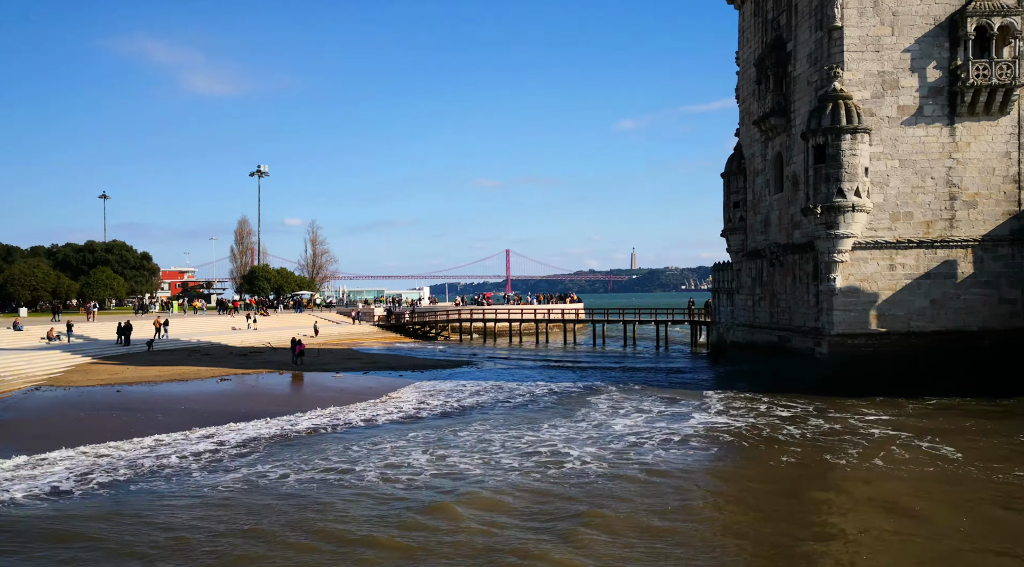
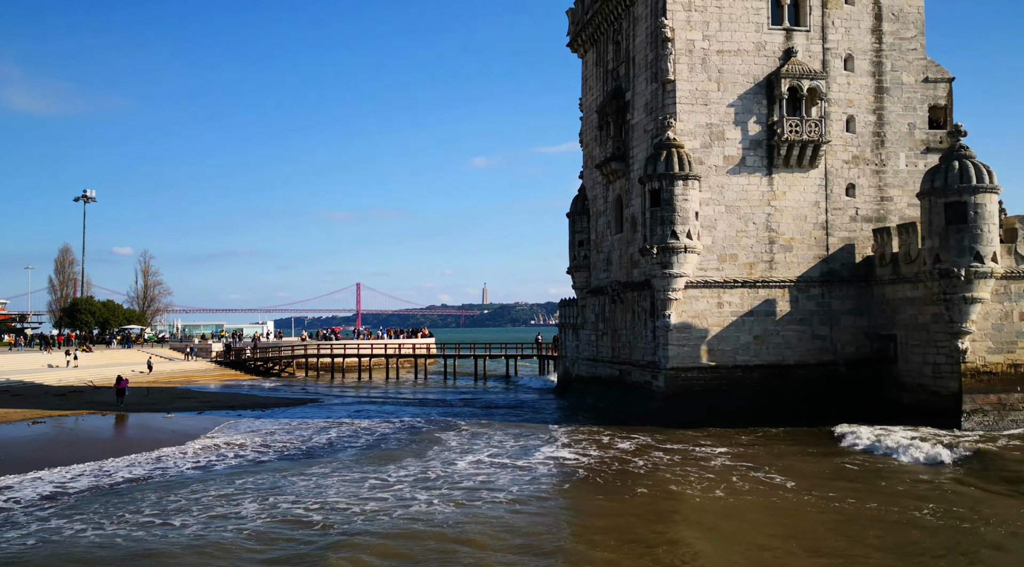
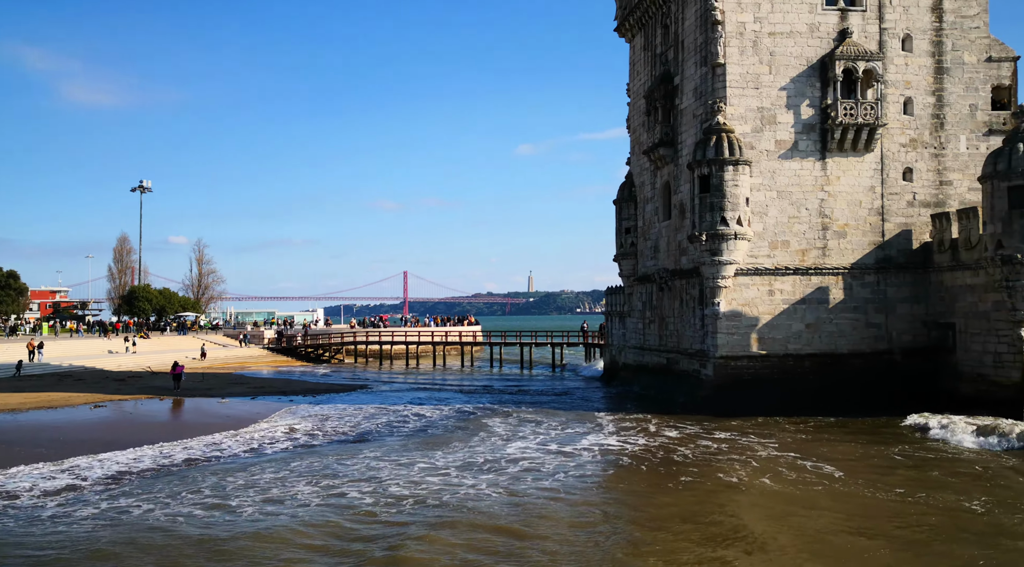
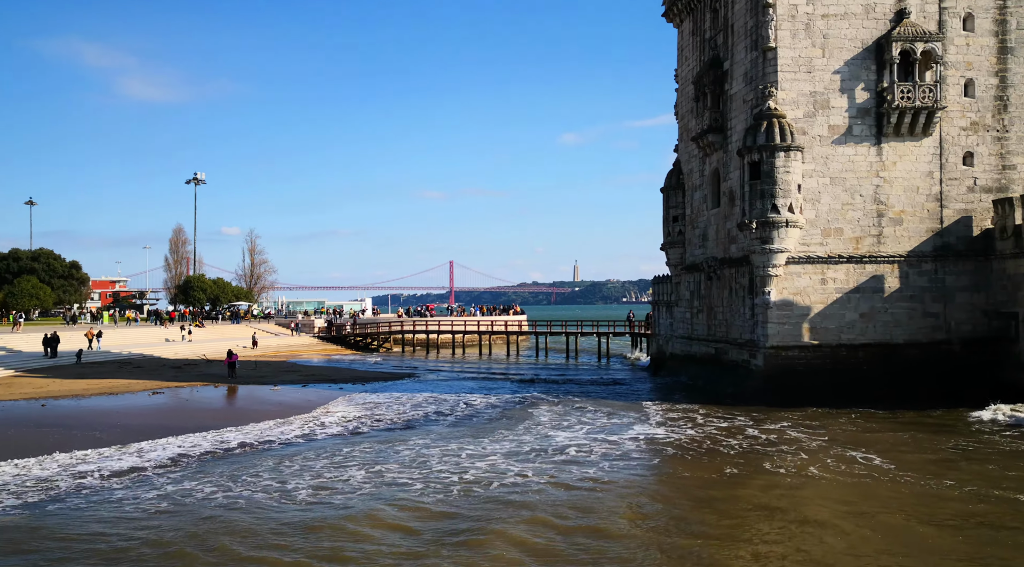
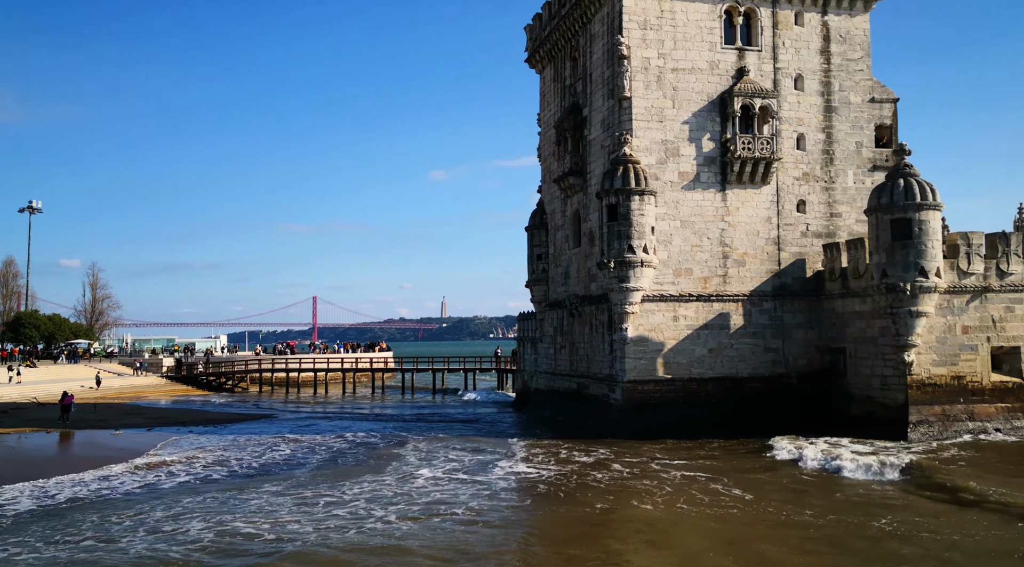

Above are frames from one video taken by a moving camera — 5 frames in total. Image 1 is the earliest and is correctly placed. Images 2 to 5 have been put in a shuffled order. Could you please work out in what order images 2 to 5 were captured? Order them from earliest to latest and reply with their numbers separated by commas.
4, 3, 2, 5
